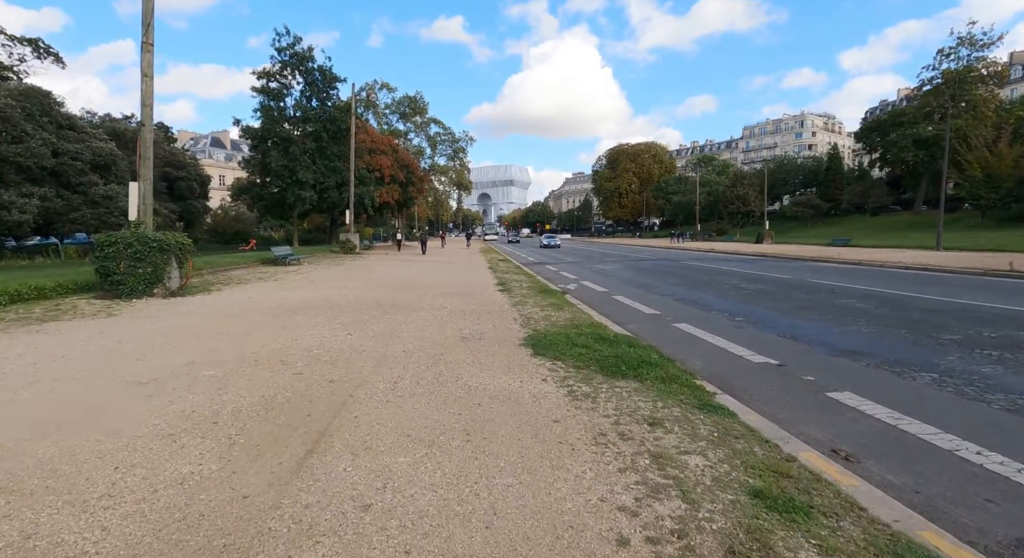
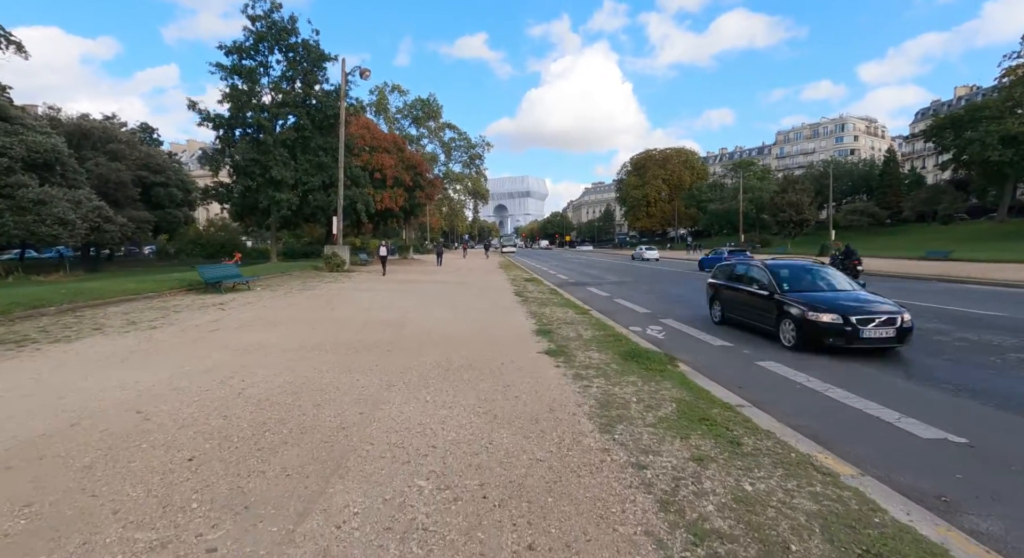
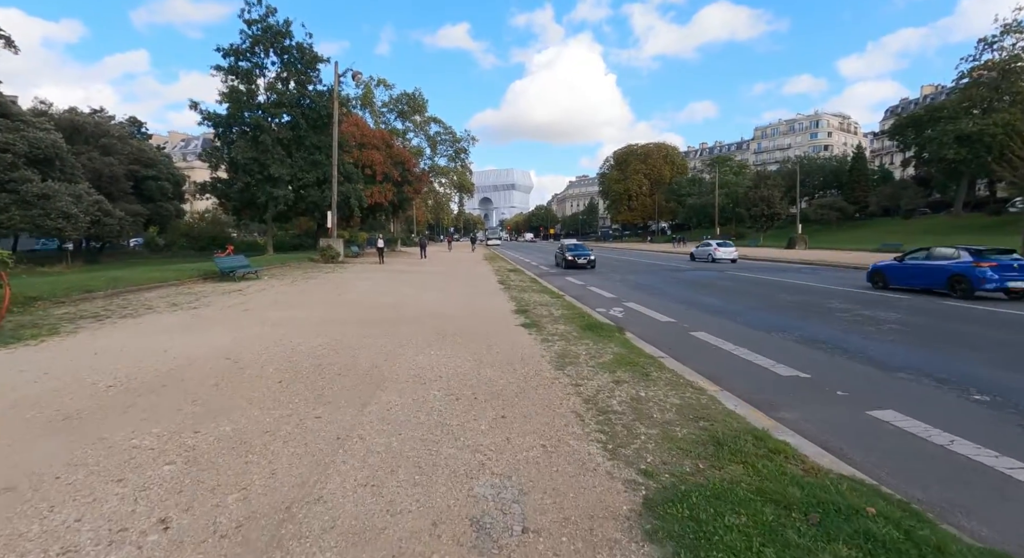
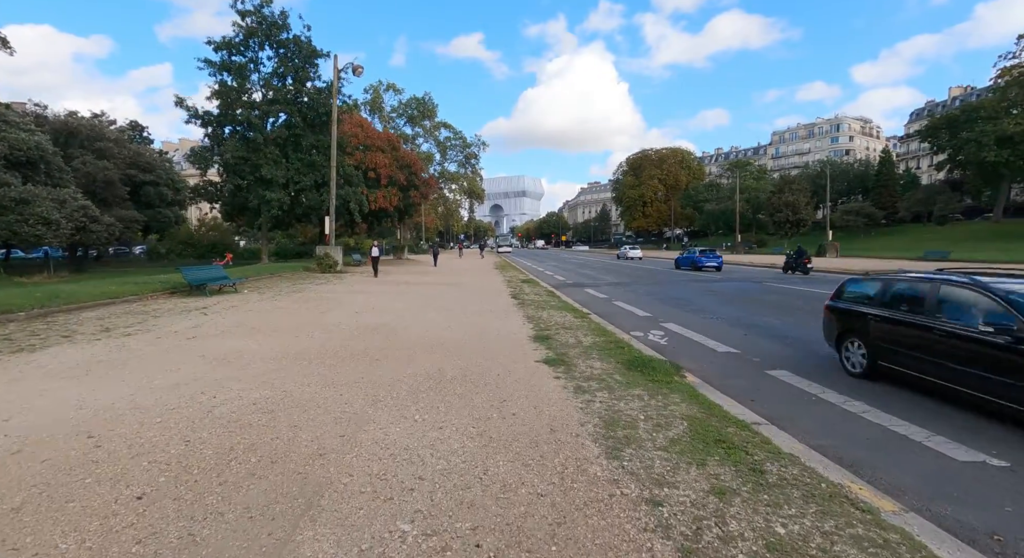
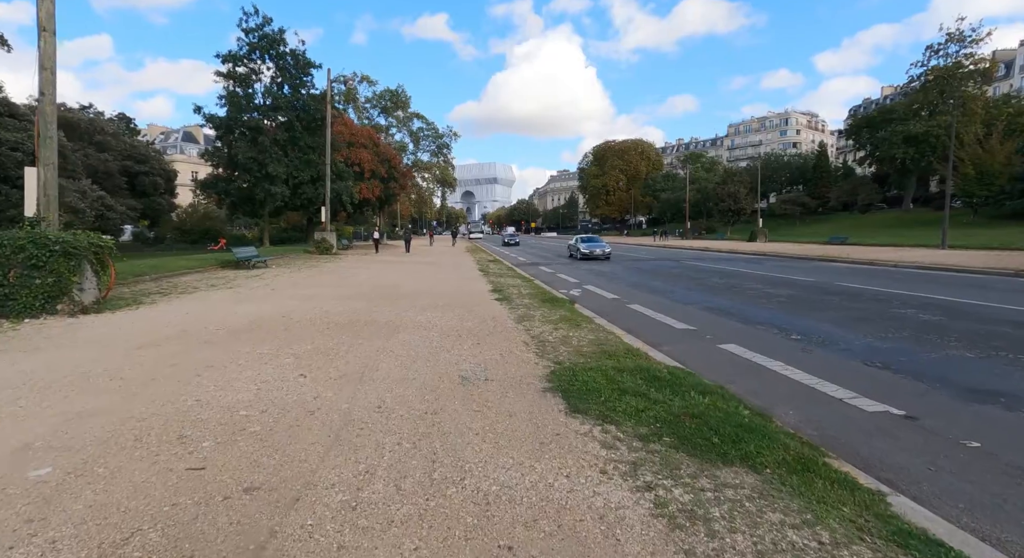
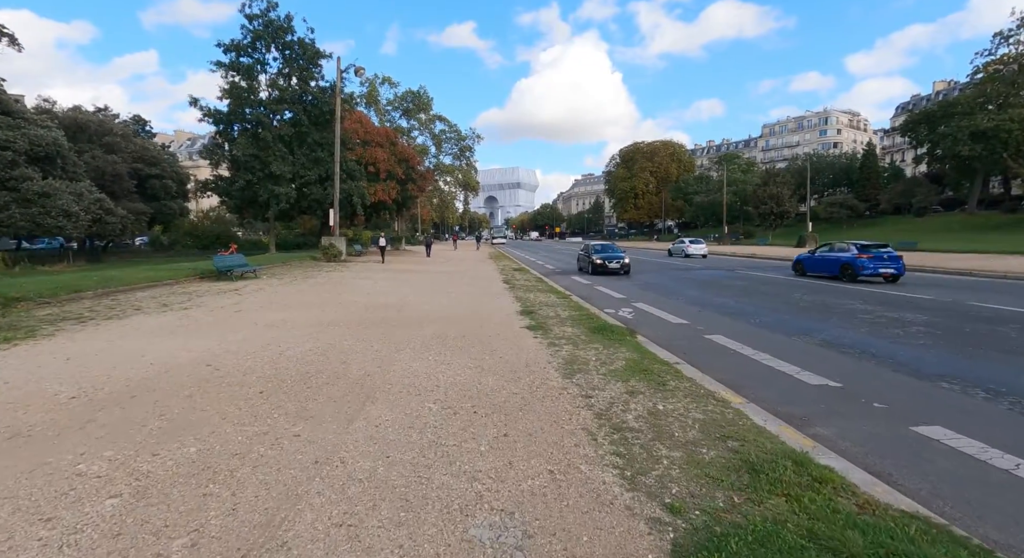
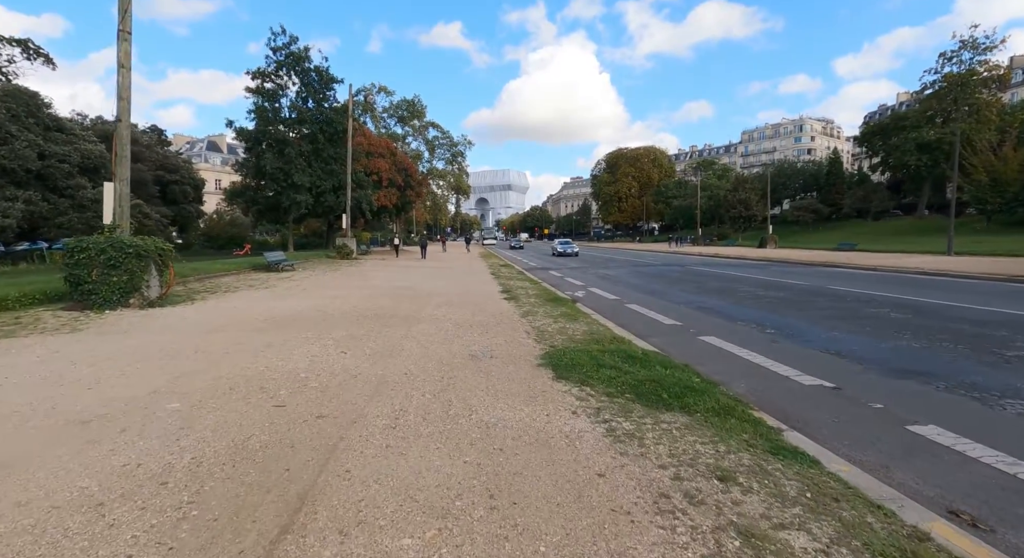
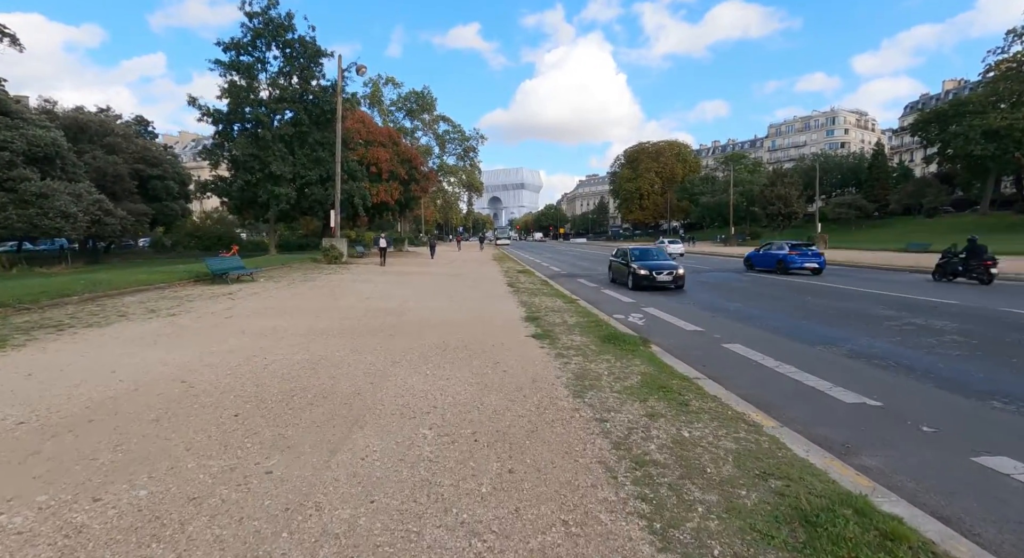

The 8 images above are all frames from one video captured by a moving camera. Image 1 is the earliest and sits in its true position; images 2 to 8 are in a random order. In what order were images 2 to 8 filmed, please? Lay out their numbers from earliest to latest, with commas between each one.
7, 5, 3, 6, 8, 2, 4
